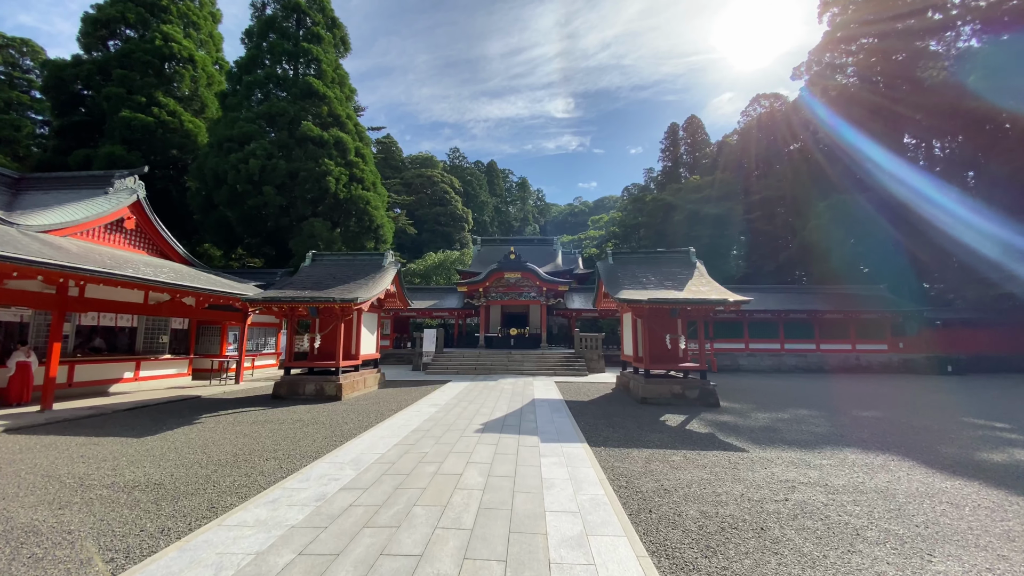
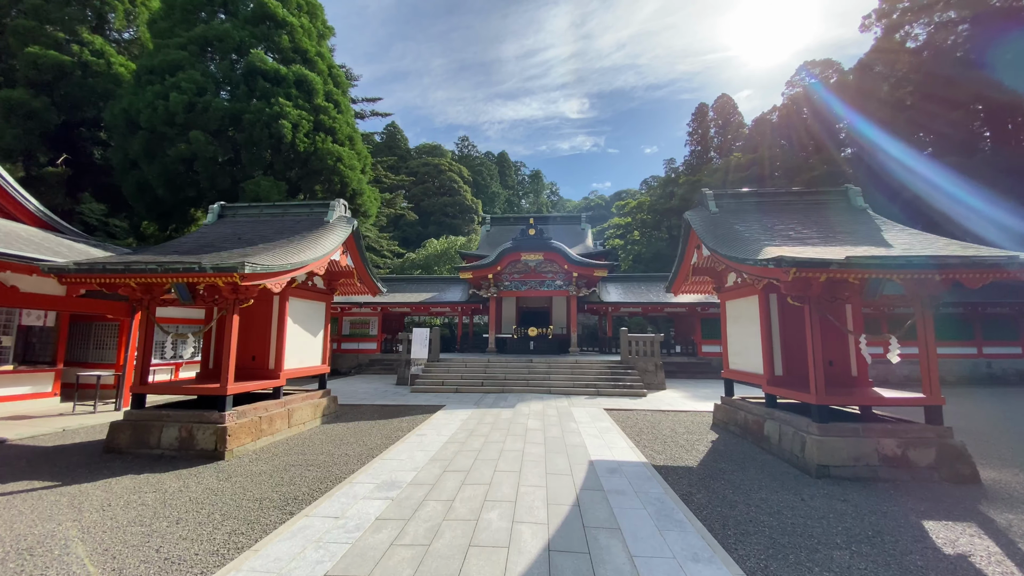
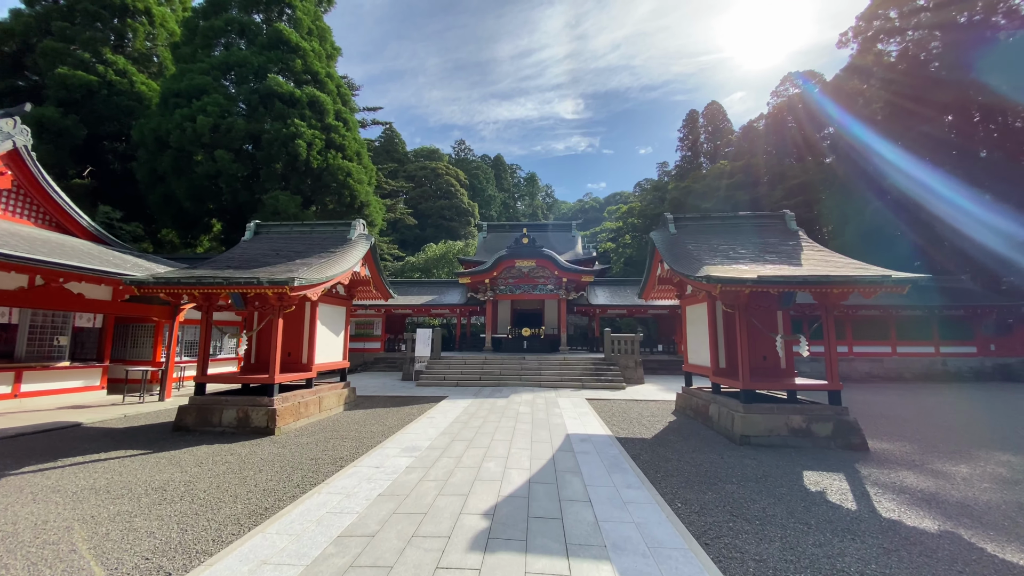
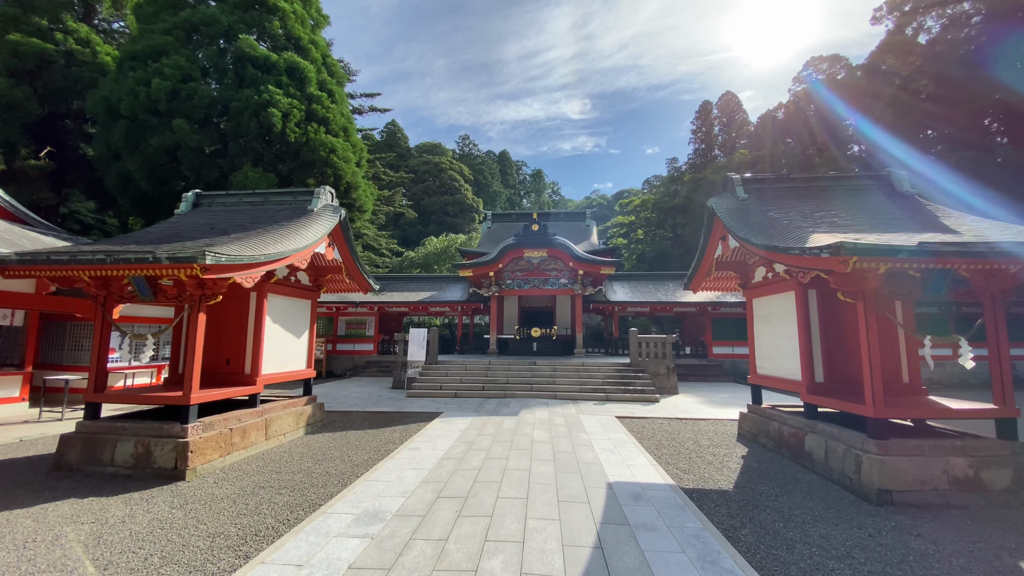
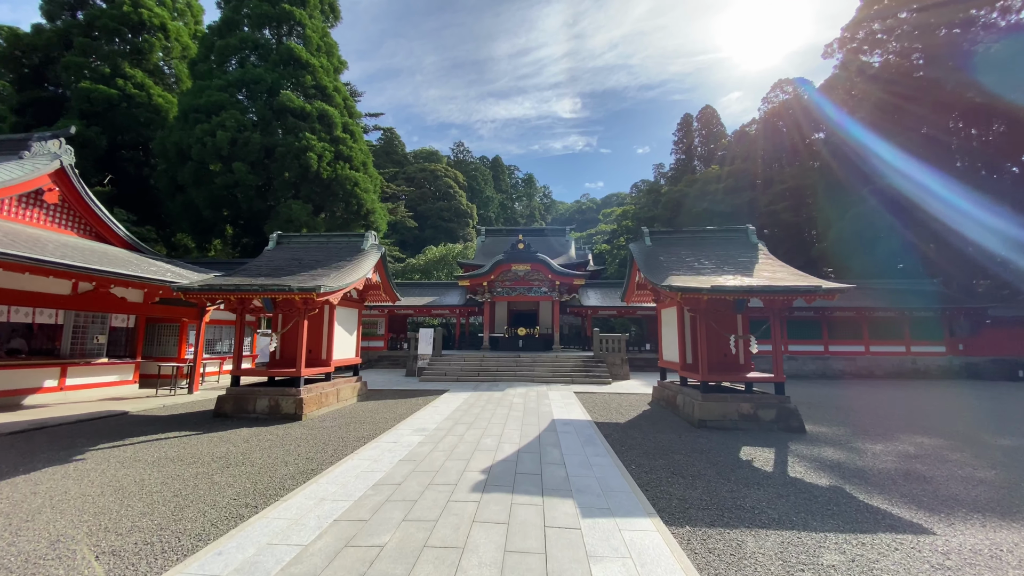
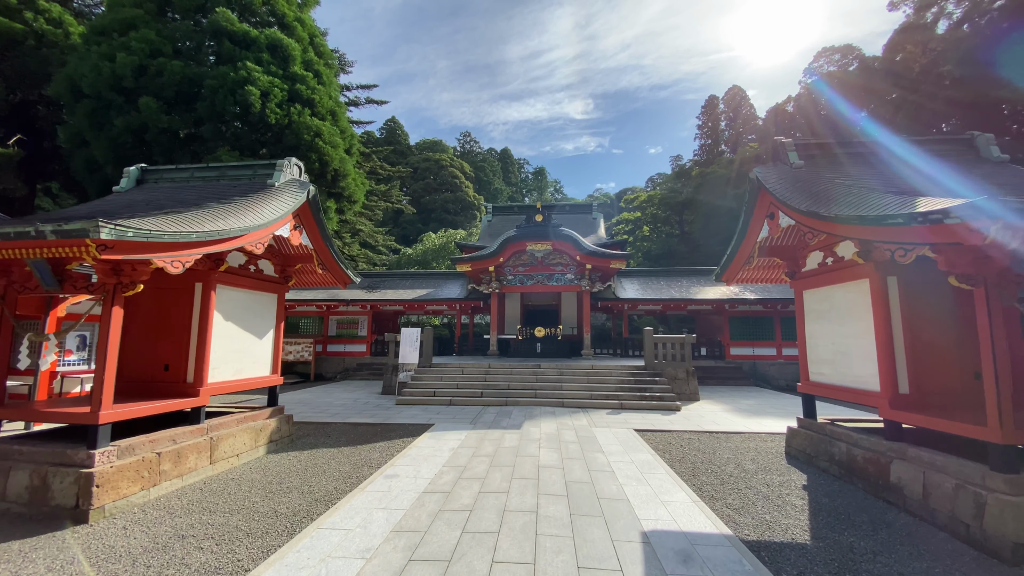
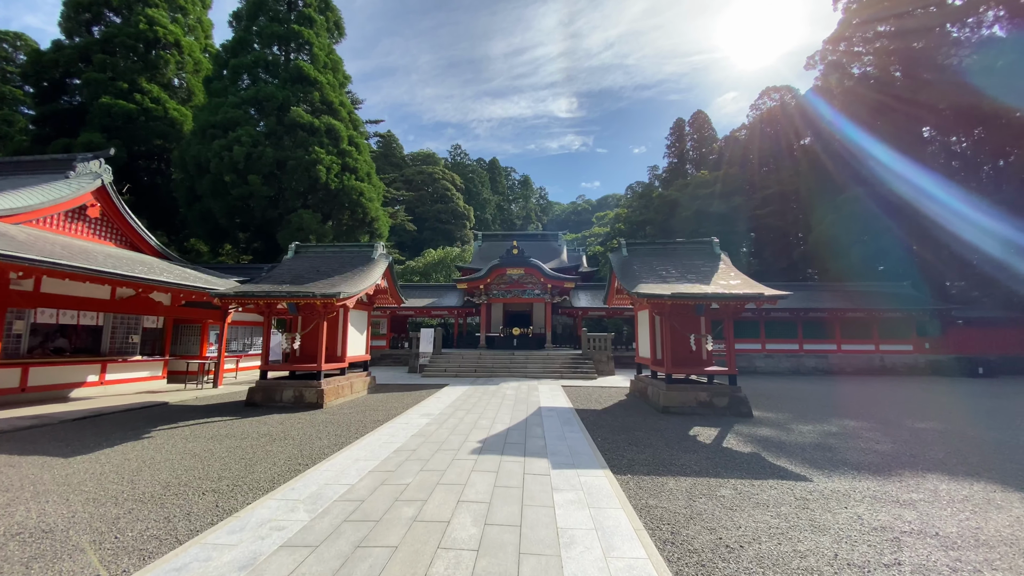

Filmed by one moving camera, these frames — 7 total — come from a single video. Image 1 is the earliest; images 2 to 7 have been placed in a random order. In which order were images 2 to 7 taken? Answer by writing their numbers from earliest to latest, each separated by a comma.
7, 5, 3, 2, 4, 6
